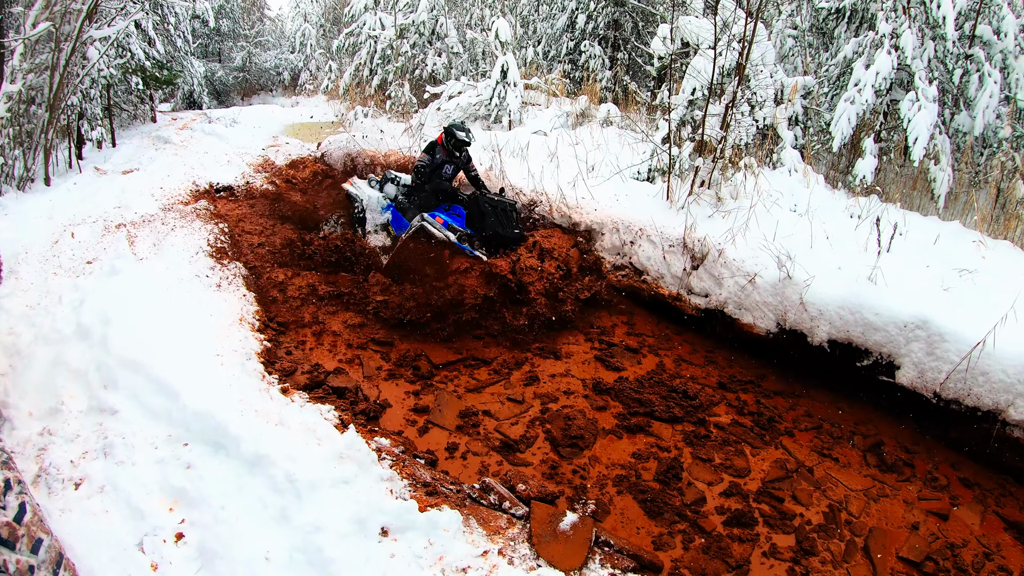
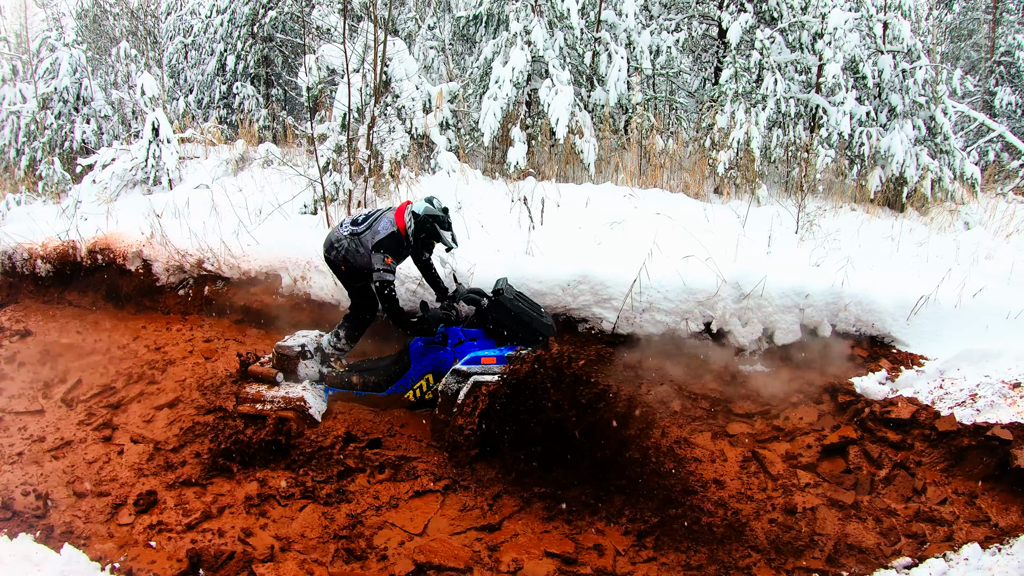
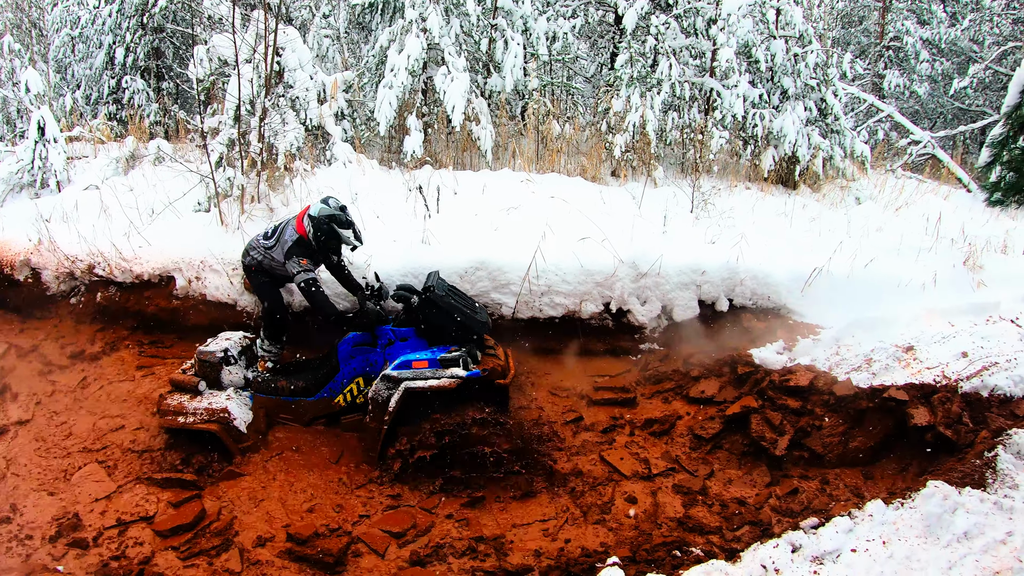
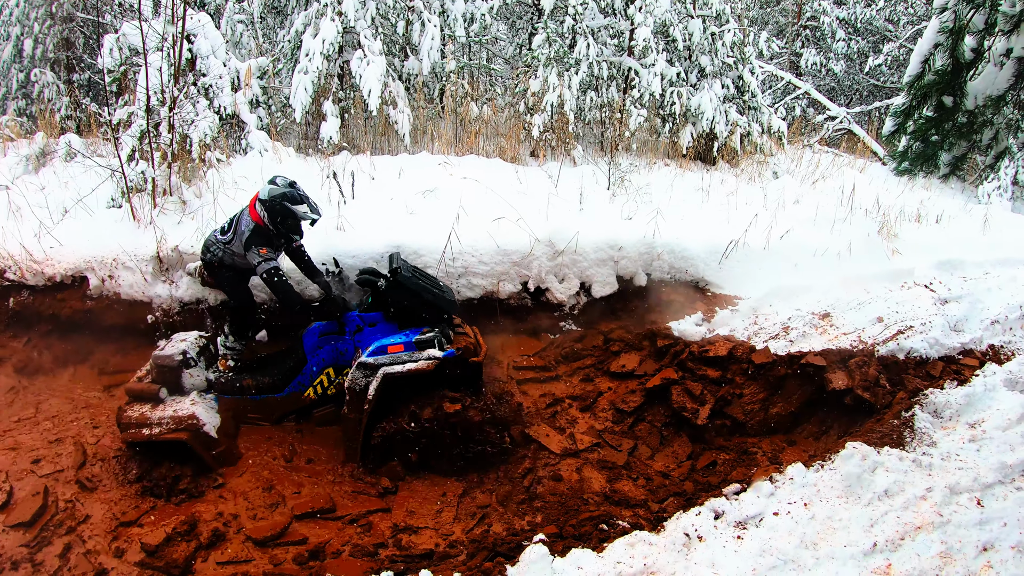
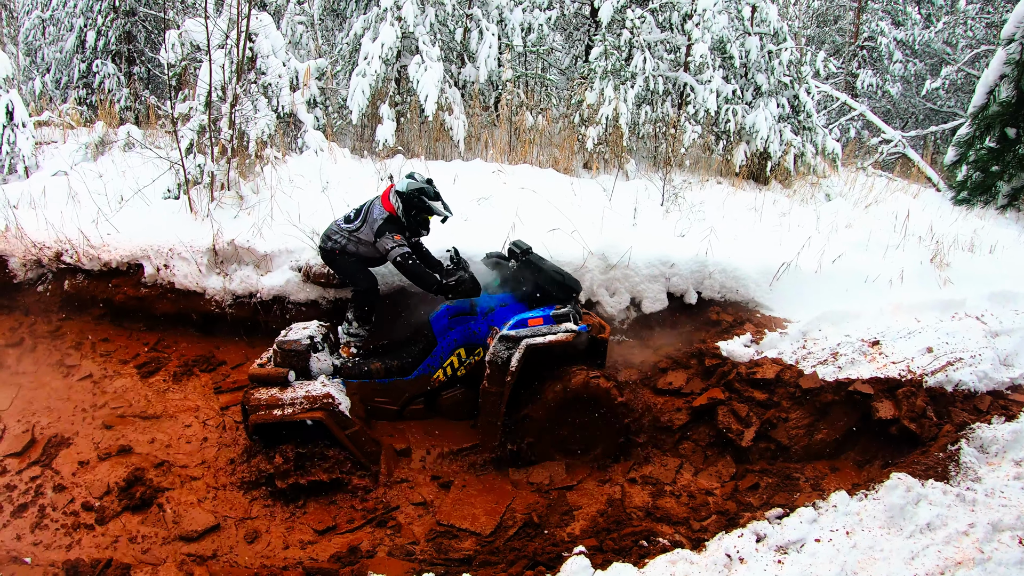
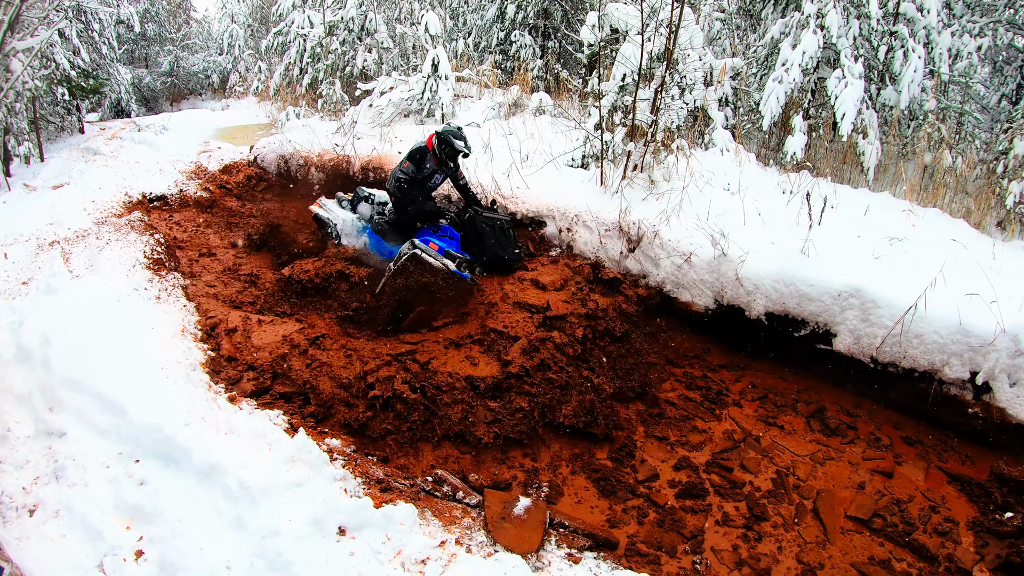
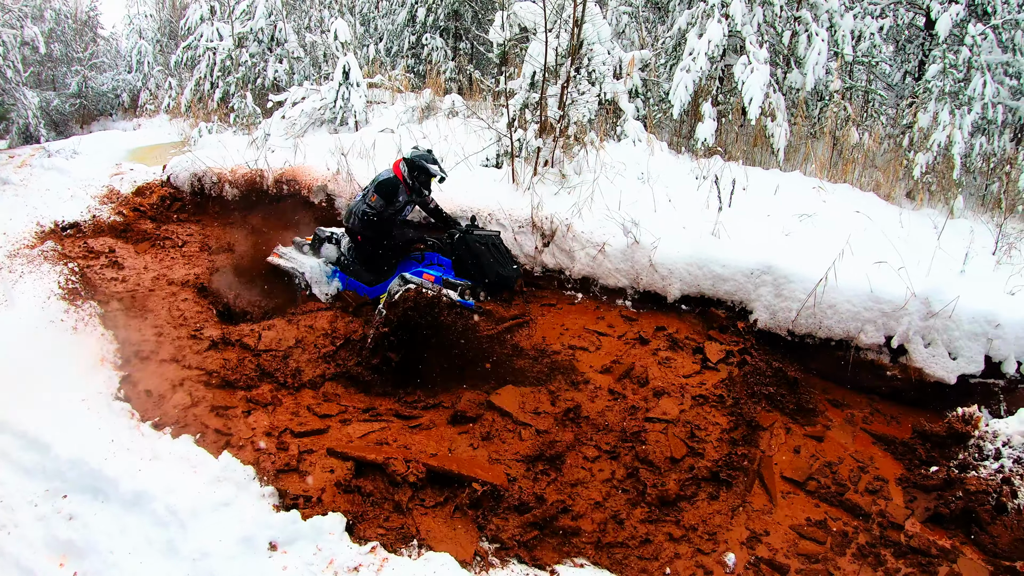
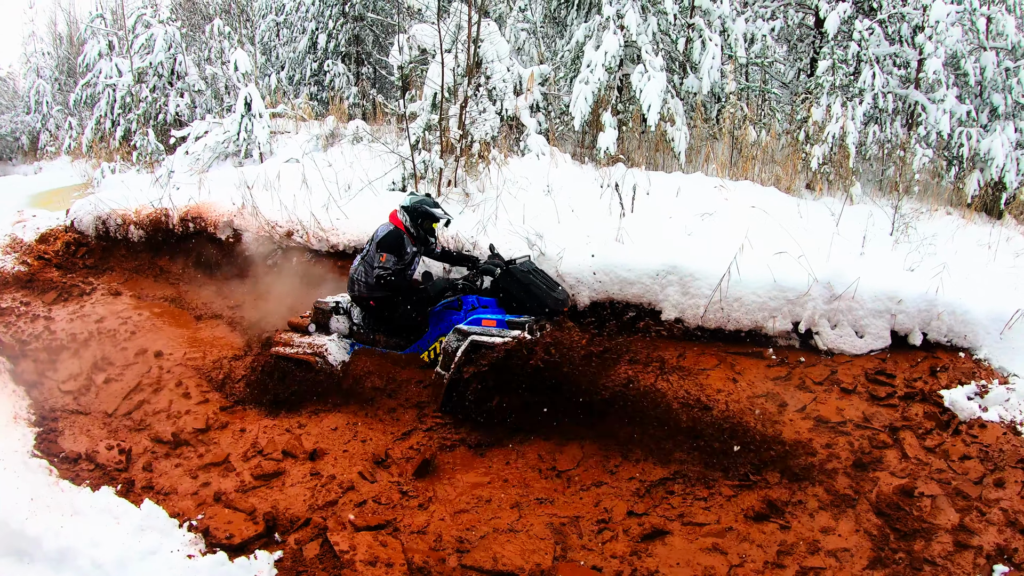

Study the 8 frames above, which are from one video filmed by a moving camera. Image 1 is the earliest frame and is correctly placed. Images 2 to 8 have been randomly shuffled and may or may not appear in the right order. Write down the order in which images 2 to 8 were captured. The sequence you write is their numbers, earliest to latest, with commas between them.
6, 7, 8, 2, 3, 4, 5
